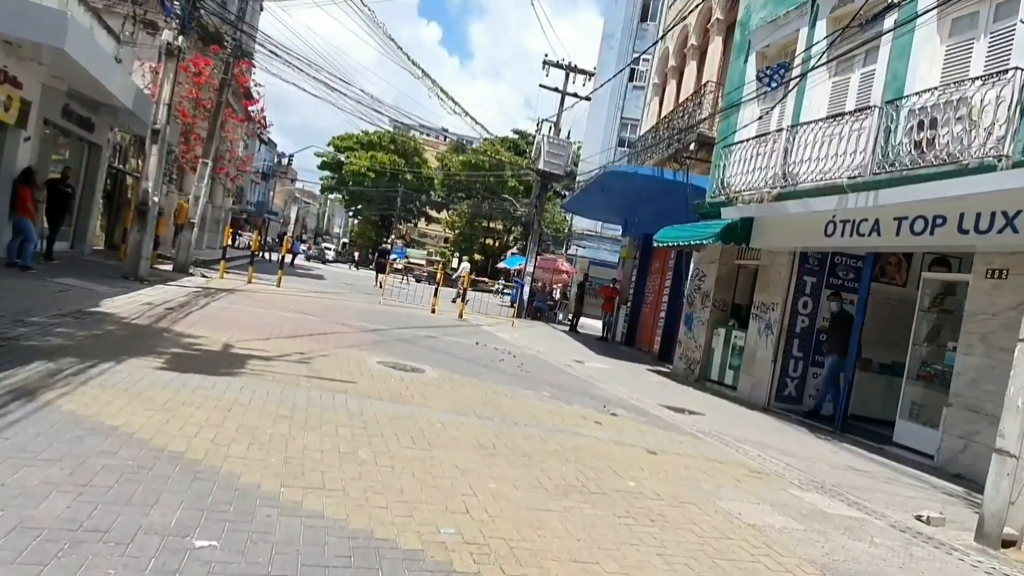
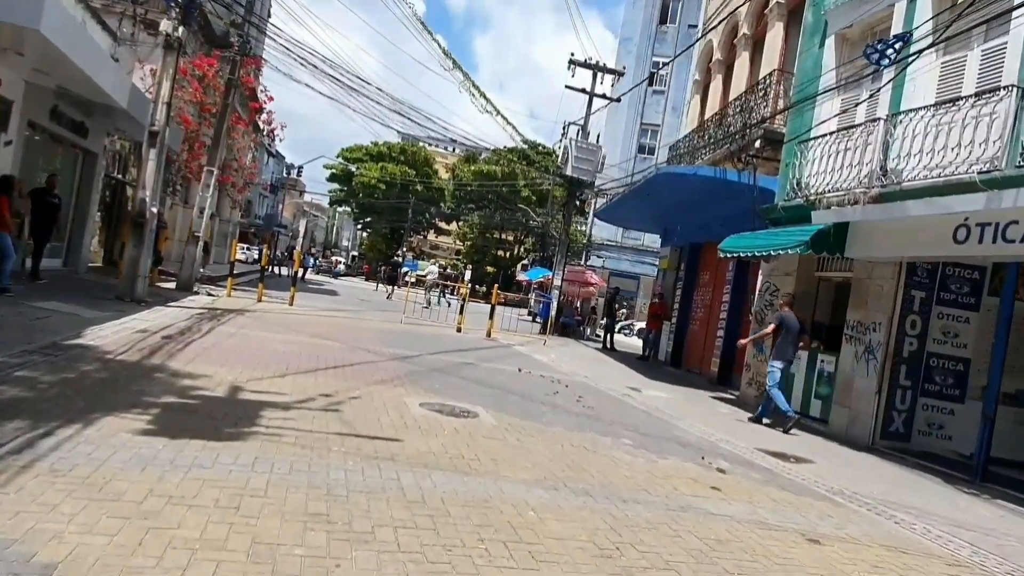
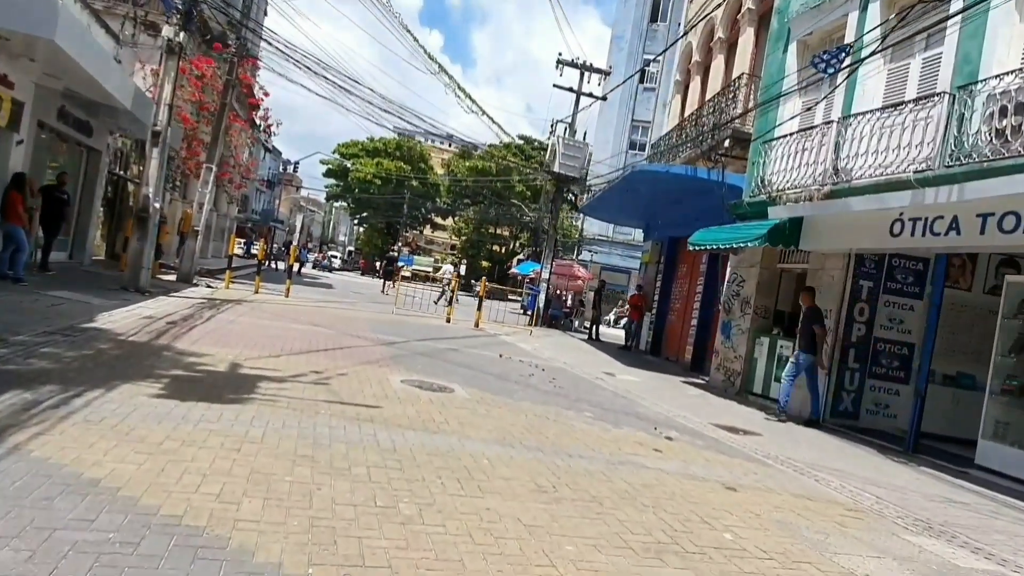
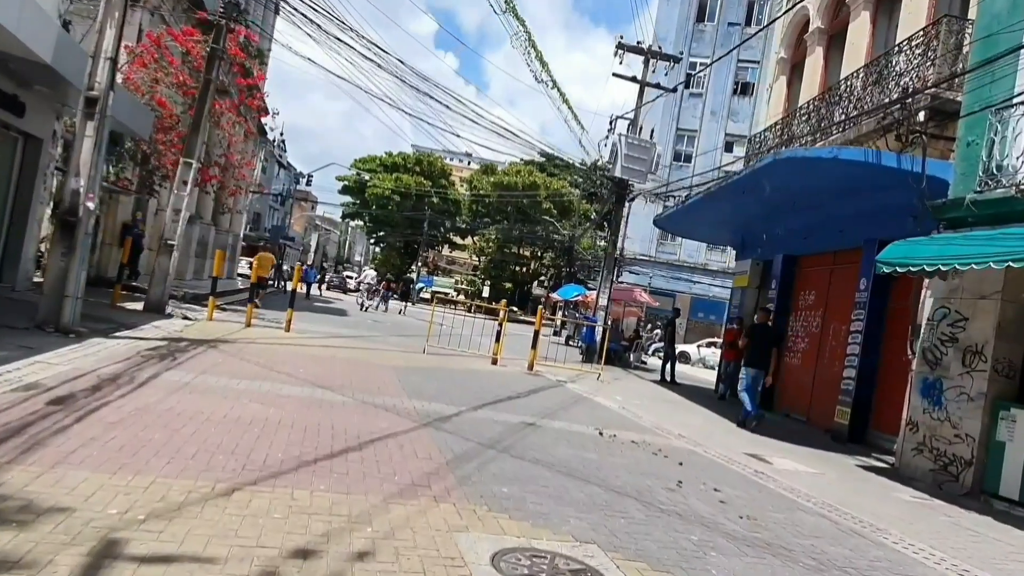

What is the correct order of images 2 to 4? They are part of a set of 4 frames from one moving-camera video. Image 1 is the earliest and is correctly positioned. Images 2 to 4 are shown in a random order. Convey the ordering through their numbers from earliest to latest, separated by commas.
3, 2, 4
